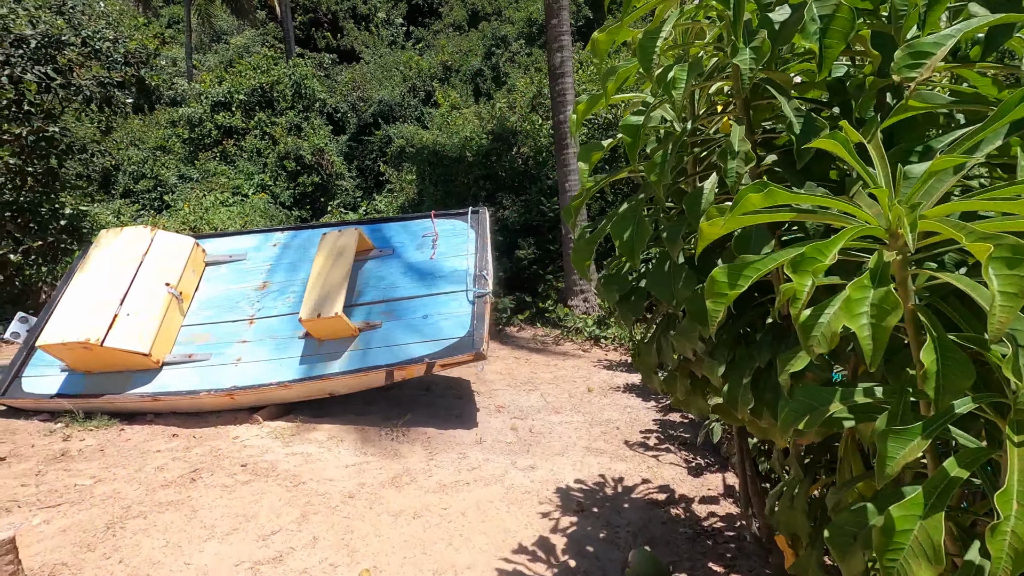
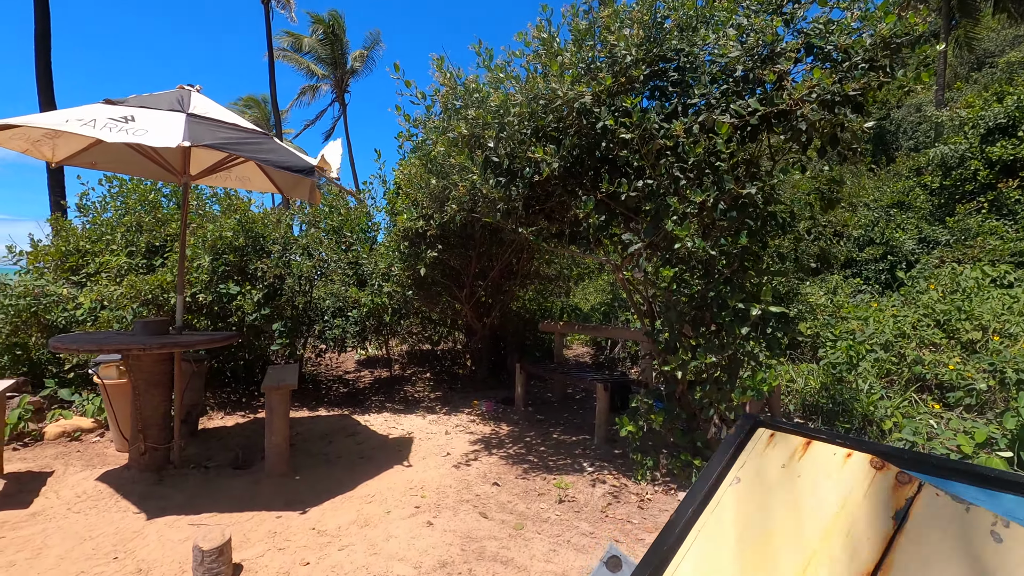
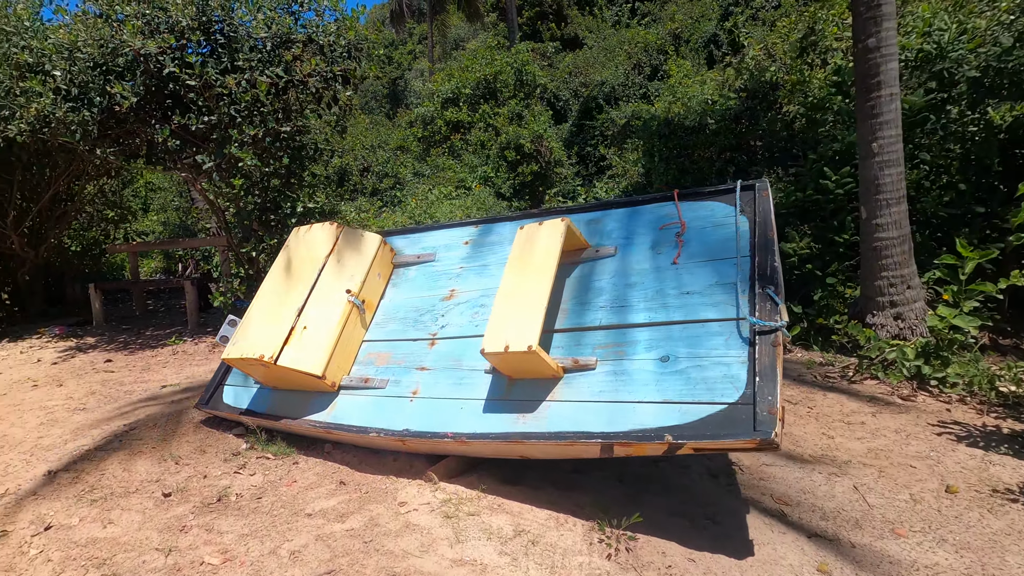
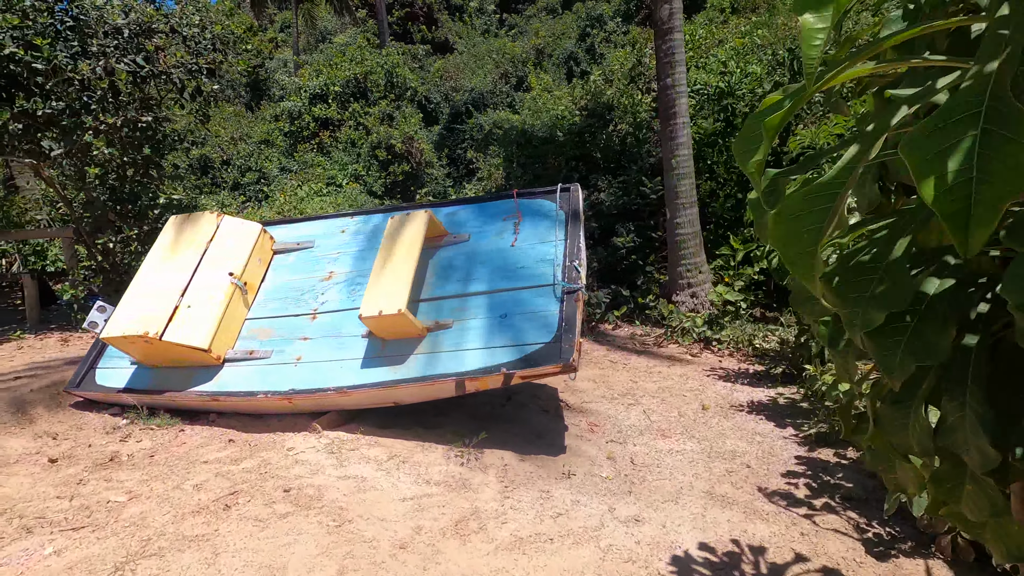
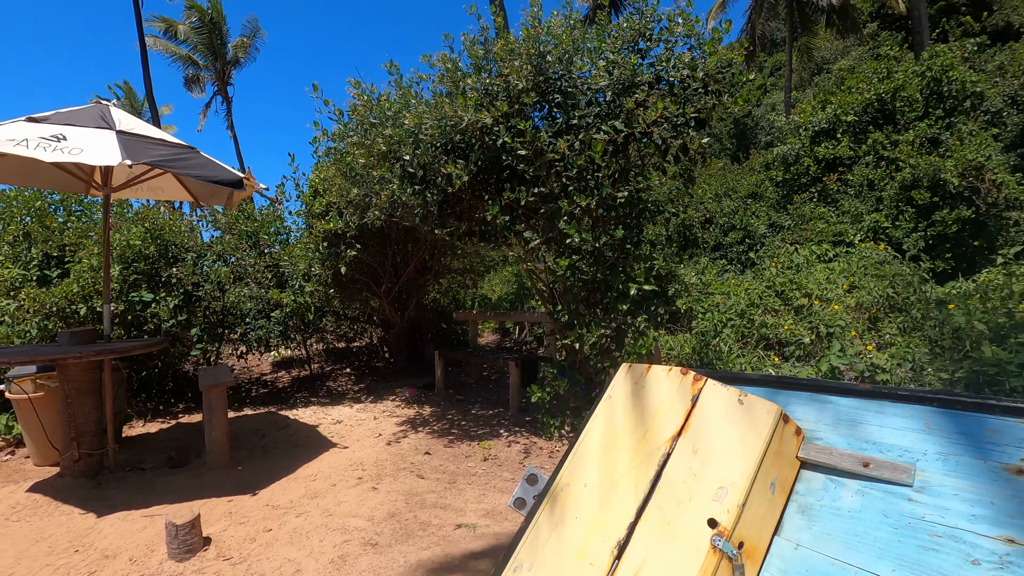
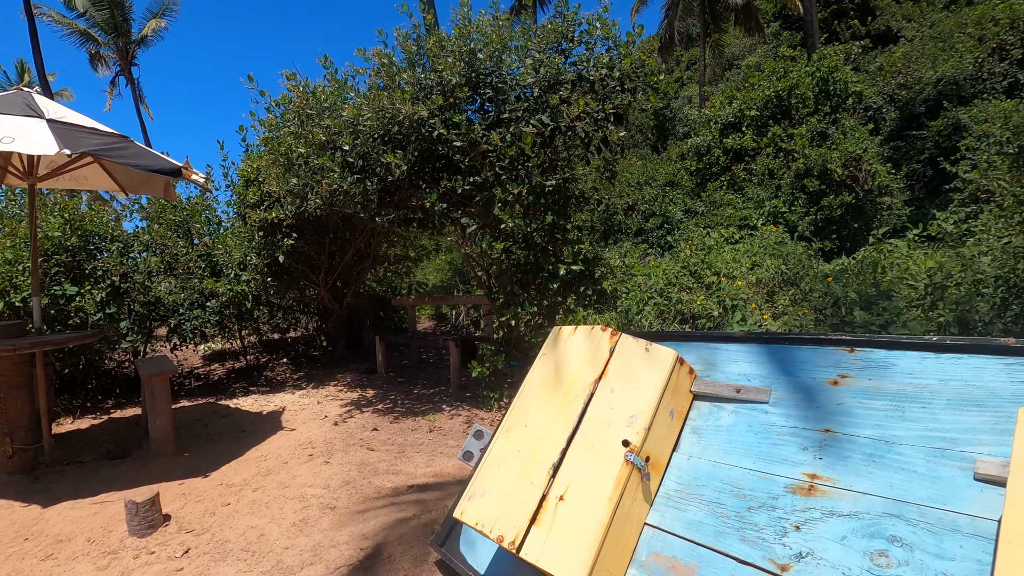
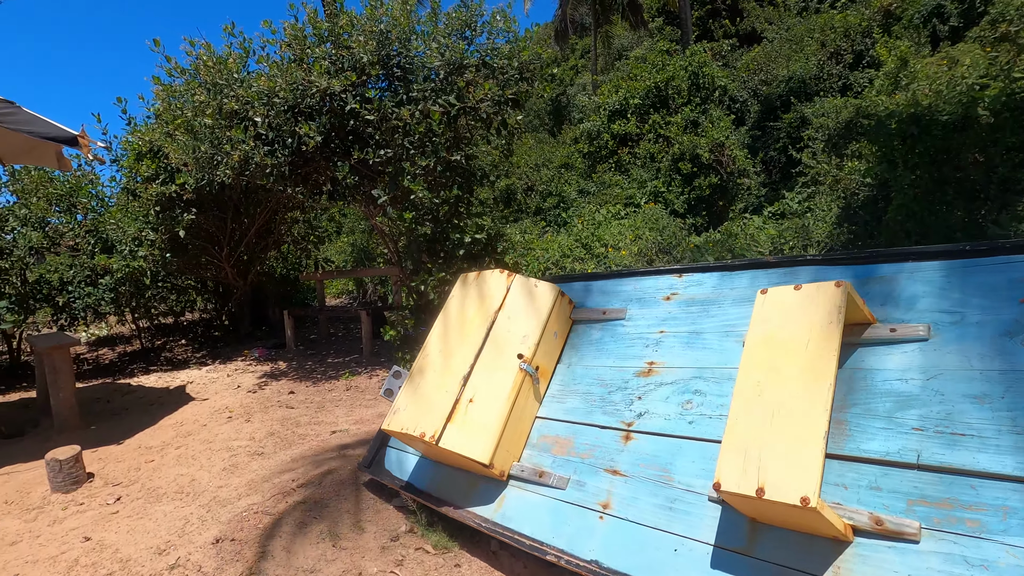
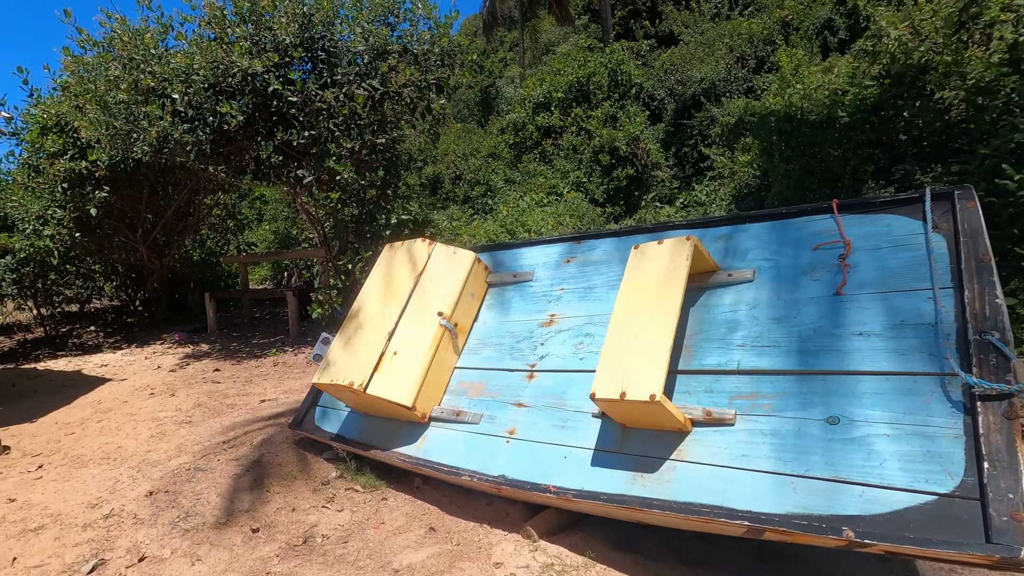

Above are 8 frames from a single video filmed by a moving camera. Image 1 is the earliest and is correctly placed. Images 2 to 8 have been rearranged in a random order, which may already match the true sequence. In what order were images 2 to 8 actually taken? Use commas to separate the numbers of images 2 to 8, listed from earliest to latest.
4, 3, 8, 7, 6, 5, 2
